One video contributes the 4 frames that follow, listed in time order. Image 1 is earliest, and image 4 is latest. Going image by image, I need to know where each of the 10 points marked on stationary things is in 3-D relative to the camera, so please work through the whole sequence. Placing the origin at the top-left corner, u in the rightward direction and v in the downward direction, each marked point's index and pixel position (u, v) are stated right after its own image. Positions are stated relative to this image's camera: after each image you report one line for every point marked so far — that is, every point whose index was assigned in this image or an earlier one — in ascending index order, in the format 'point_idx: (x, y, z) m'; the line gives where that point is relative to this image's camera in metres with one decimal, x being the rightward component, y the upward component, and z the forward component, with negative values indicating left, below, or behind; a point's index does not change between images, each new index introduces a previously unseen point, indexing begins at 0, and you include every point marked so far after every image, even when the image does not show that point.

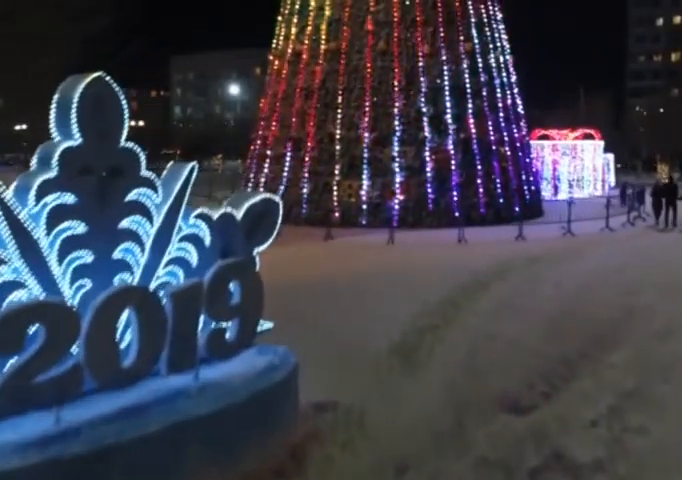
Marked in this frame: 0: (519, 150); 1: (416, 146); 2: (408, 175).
0: (+3.7, +1.8, +17.5) m
1: (+1.4, +1.7, +15.8) m
2: (+1.2, +1.2, +15.8) m
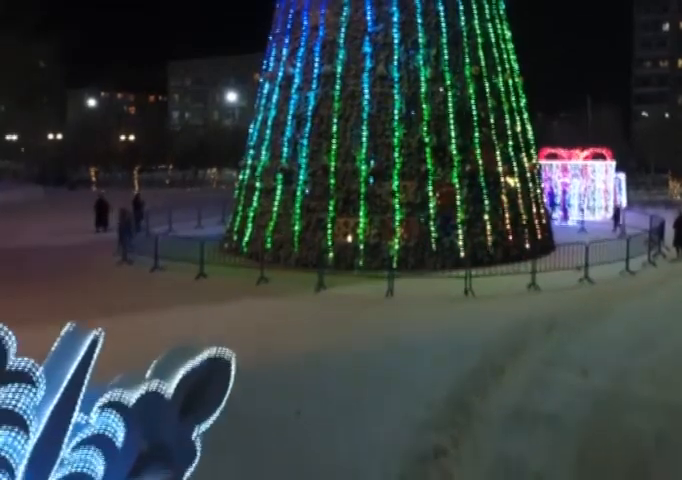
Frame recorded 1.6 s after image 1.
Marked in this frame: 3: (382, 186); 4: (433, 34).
0: (+3.6, +1.1, +16.2) m
1: (+1.3, +1.0, +14.5) m
2: (+1.1, +0.5, +14.4) m
3: (+0.7, +0.9, +14.5) m
4: (+1.6, +3.6, +14.9) m
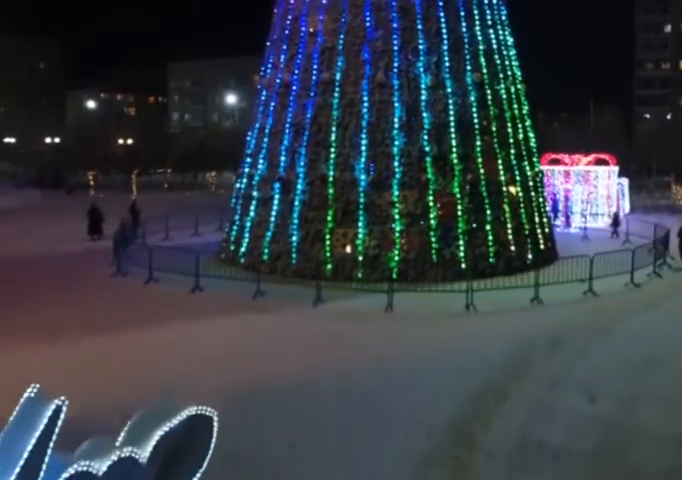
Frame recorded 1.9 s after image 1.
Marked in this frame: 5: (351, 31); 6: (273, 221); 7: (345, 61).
0: (+3.5, +0.9, +15.9) m
1: (+1.3, +0.8, +14.2) m
2: (+1.1, +0.3, +14.1) m
3: (+0.7, +0.7, +14.2) m
4: (+1.6, +3.4, +14.6) m
5: (+0.2, +3.6, +14.7) m
6: (-1.2, +0.3, +14.9) m
7: (+0.1, +3.1, +14.6) m
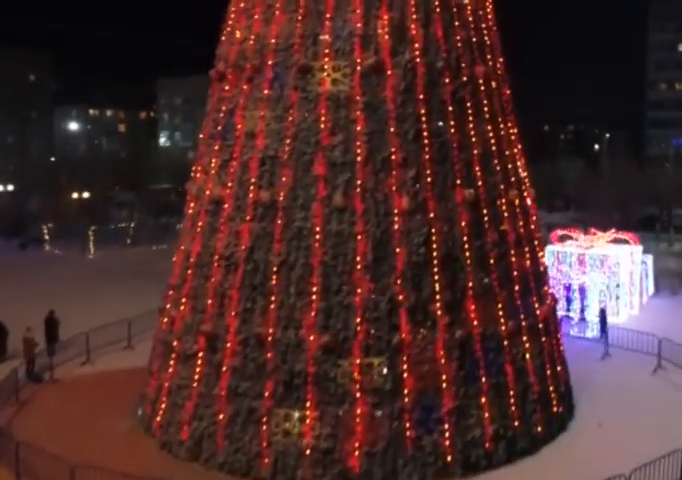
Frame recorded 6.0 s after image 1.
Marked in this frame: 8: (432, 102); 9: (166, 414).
0: (+2.8, -1.3, +12.1) m
1: (+0.6, -1.4, +10.4) m
2: (+0.4, -1.9, +10.3) m
3: (0.0, -1.5, +10.4) m
4: (+0.9, +1.2, +10.8) m
5: (-0.5, +1.3, +10.9) m
6: (-1.9, -1.9, +11.1) m
7: (-0.6, +0.8, +10.9) m
8: (+1.2, +1.8, +11.1) m
9: (-2.3, -2.3, +11.5) m
